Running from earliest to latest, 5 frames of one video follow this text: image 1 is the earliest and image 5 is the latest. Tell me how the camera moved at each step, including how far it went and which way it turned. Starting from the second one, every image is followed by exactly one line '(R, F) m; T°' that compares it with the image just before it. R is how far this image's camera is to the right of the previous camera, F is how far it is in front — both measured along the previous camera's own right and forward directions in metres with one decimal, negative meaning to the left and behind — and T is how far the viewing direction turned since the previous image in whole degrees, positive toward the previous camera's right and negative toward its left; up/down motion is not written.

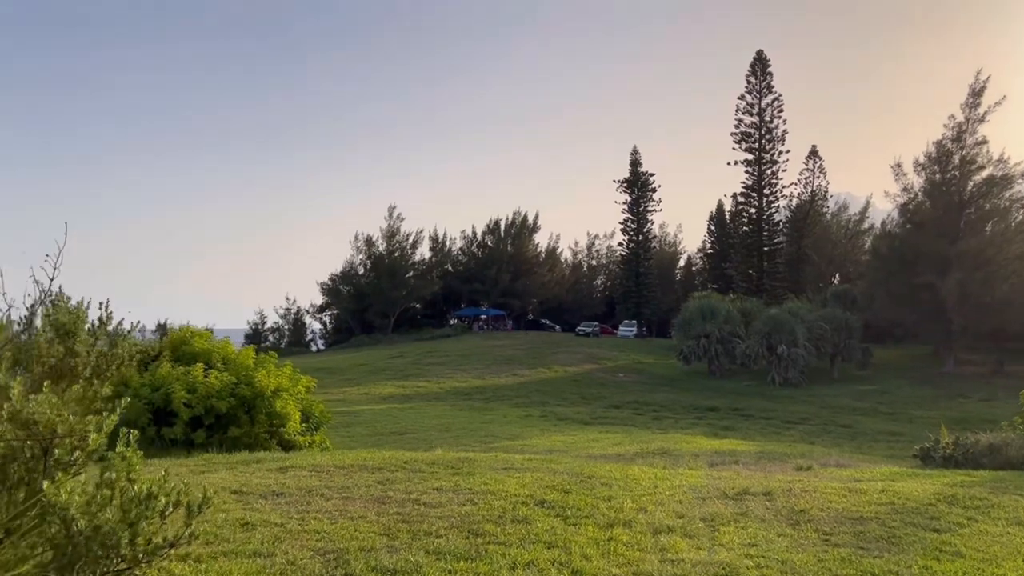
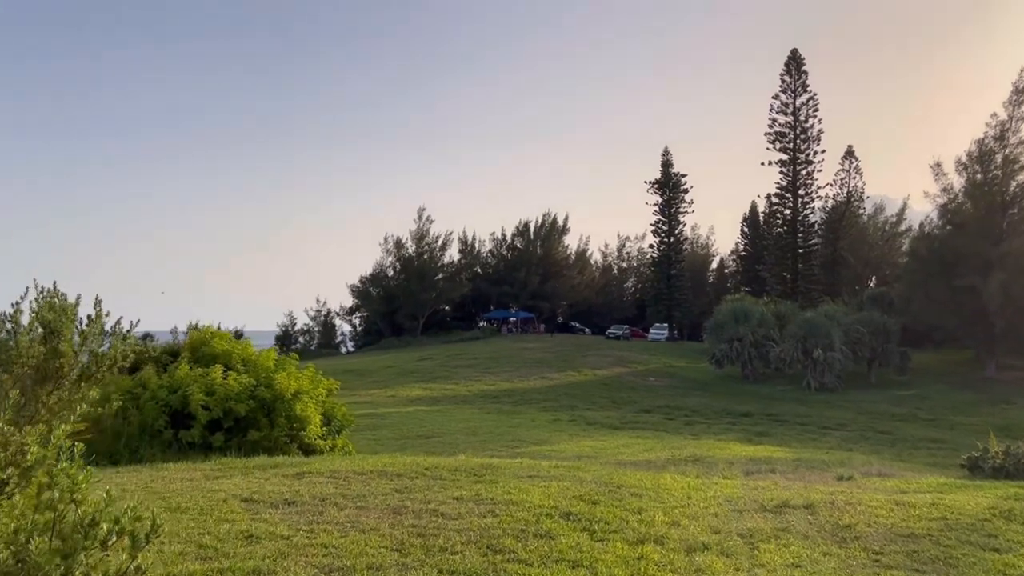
(+0.1, +0.4) m; -2°
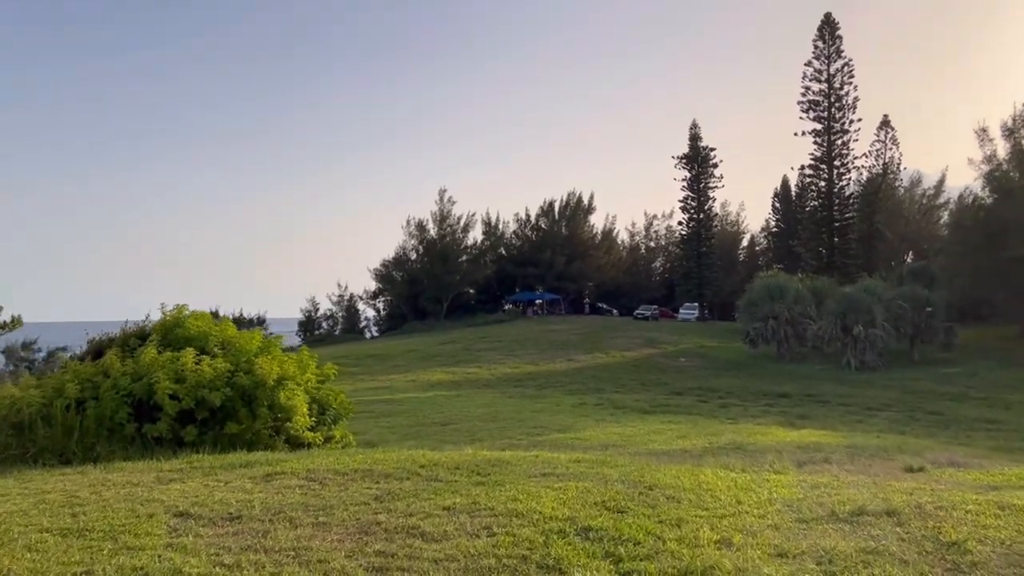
(+0.2, +1.5) m; -2°
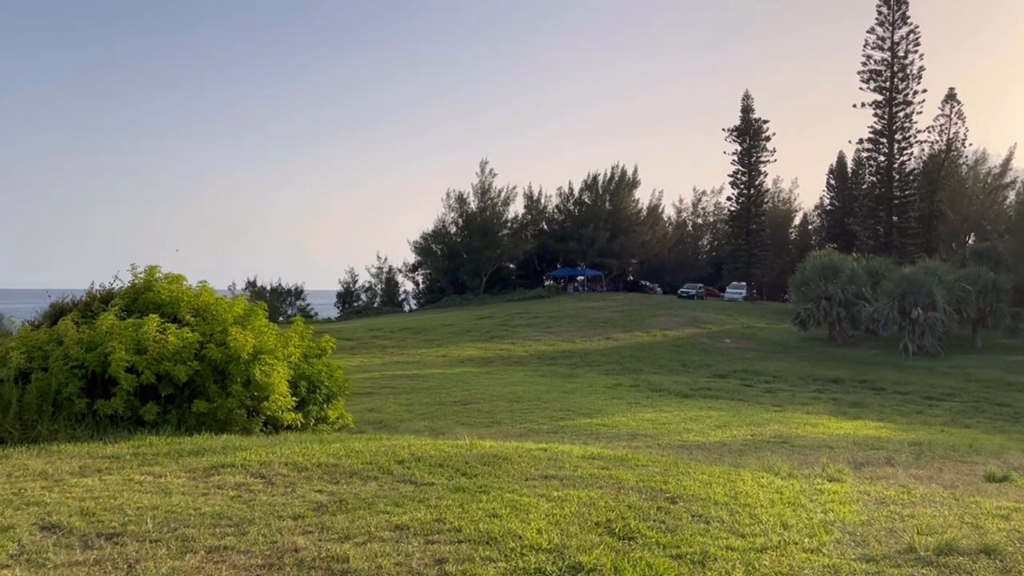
(+0.4, +1.4) m; -3°
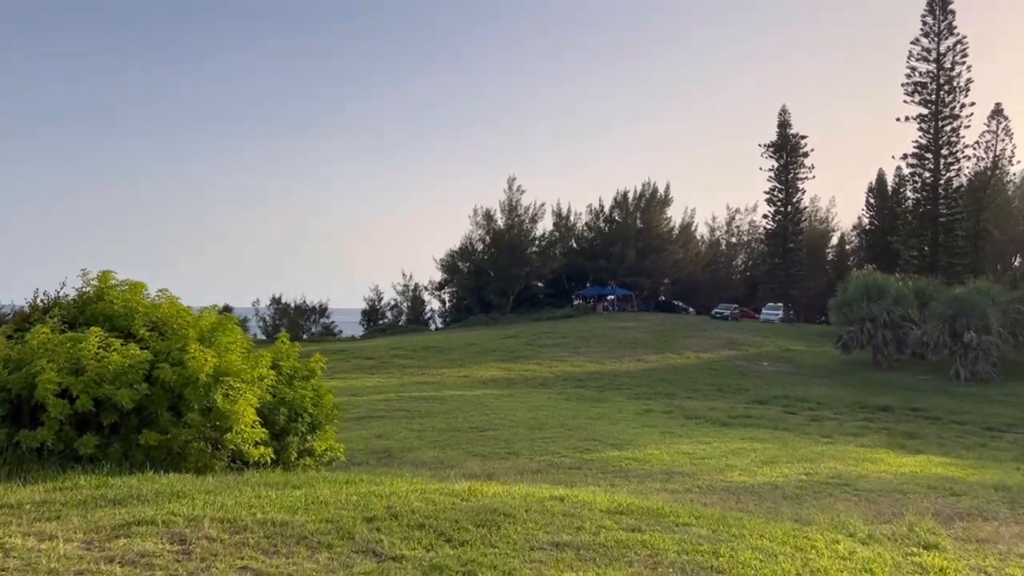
(+0.2, +1.5) m; -2°
